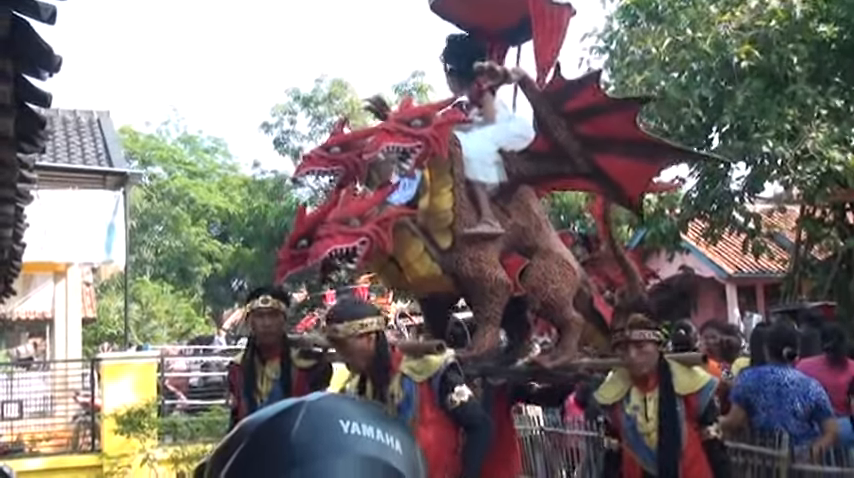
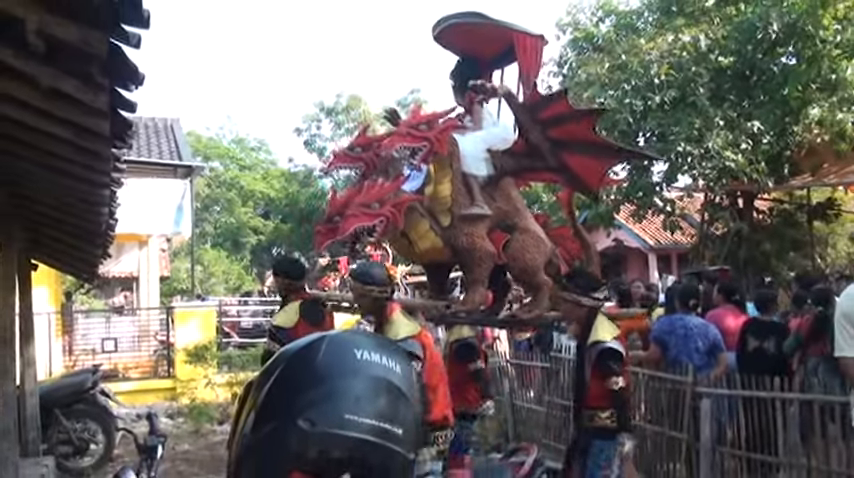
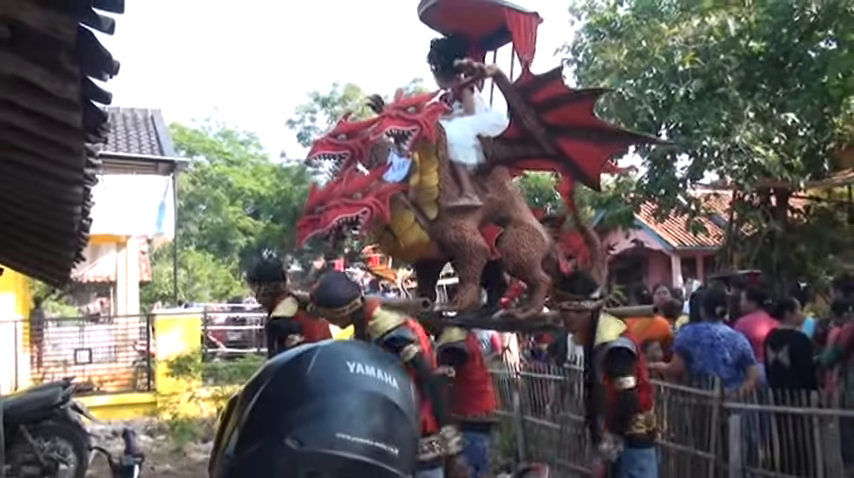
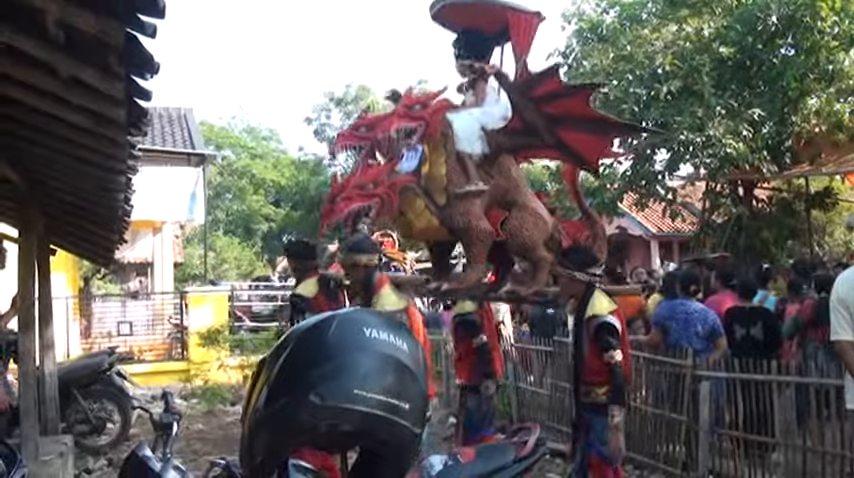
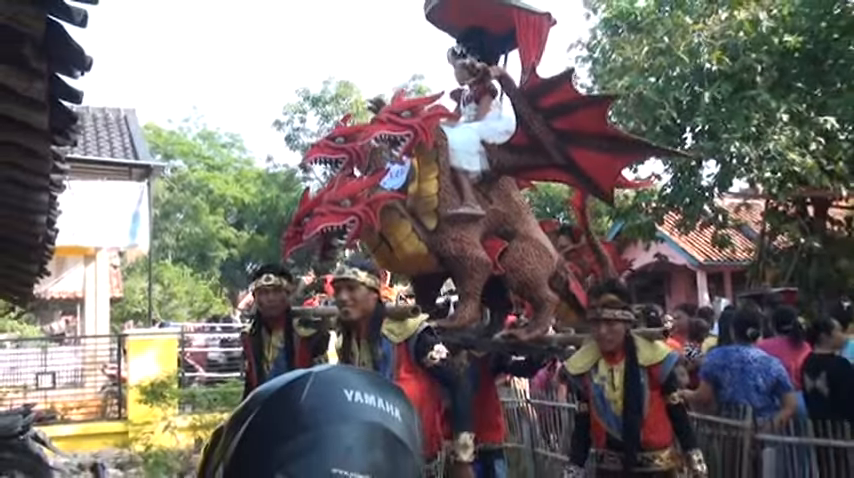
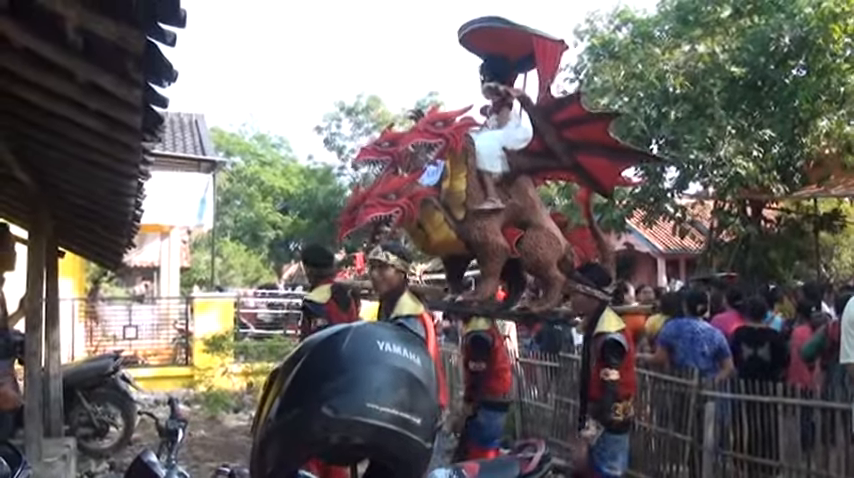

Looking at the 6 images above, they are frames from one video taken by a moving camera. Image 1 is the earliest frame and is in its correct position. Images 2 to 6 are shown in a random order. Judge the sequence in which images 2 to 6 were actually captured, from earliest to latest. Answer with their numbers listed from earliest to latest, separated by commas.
5, 3, 2, 4, 6
